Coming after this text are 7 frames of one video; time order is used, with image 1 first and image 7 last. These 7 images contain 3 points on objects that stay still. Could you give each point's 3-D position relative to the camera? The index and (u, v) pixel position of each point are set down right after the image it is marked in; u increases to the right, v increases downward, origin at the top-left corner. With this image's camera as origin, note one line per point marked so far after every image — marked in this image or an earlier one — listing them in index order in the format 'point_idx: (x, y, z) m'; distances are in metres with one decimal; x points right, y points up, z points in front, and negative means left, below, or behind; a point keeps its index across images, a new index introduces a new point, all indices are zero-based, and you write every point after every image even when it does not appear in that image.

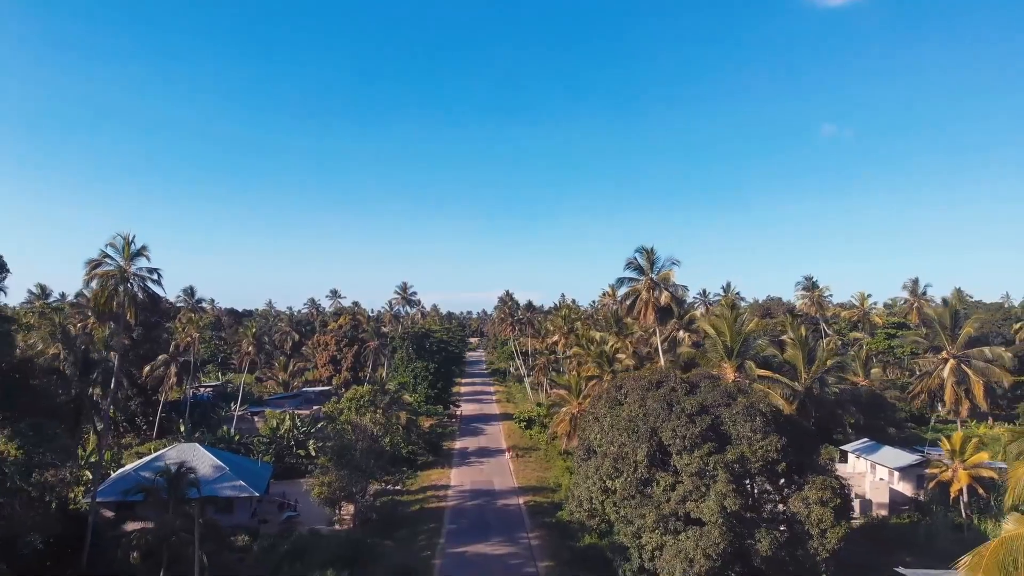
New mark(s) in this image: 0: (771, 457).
0: (+7.2, -4.6, +15.2) m
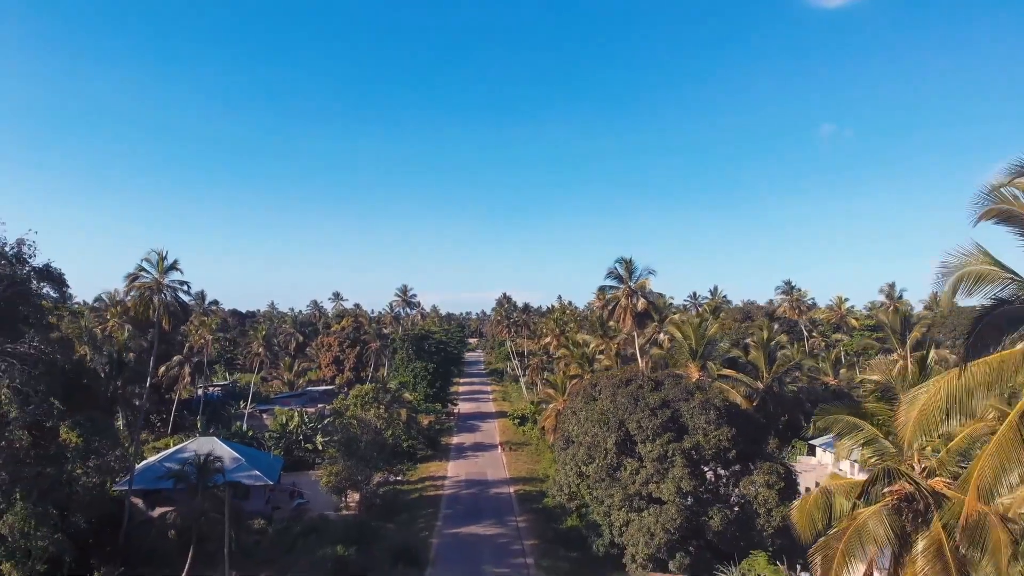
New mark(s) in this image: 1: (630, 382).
0: (+6.7, -5.0, +17.6) m
1: (+4.3, -3.3, +19.8) m
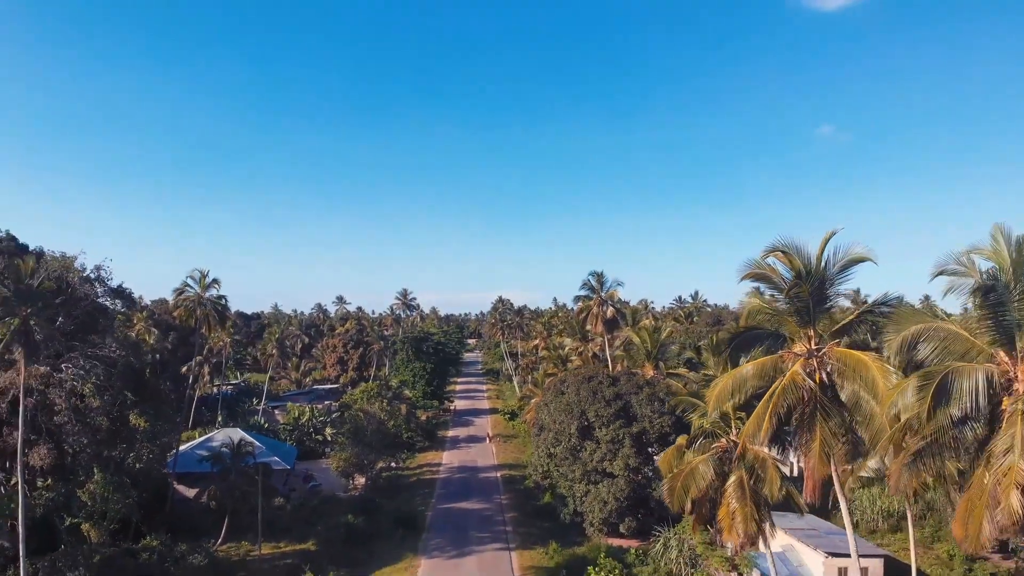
0: (+5.9, -5.5, +21.5) m
1: (+3.5, -3.9, +23.8) m
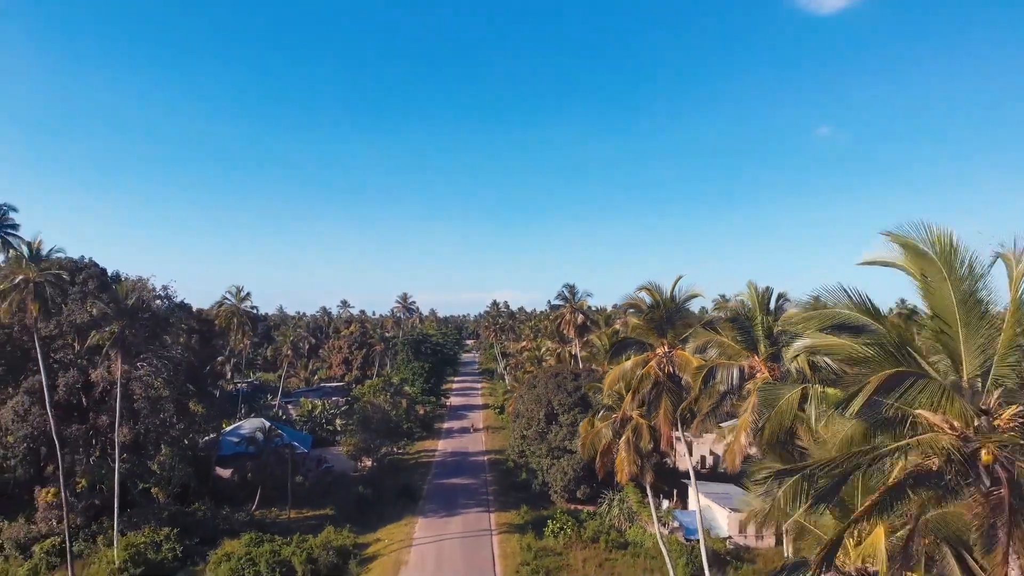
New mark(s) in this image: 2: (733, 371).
0: (+4.9, -6.2, +26.9) m
1: (+2.5, -4.5, +29.1) m
2: (+5.1, -1.9, +12.6) m
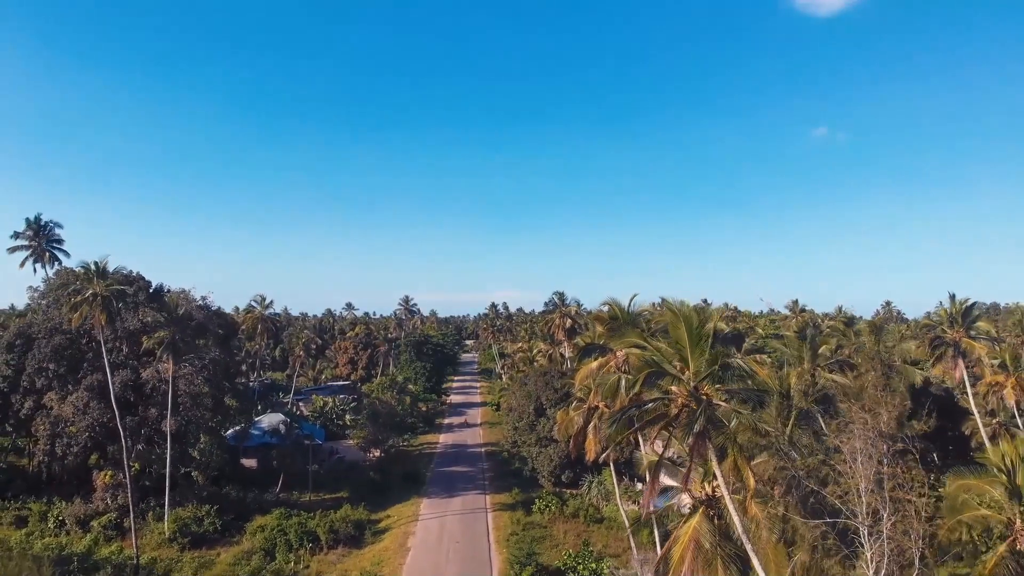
0: (+4.5, -6.8, +30.7) m
1: (+2.1, -5.1, +32.9) m
2: (+4.7, -2.4, +16.4) m
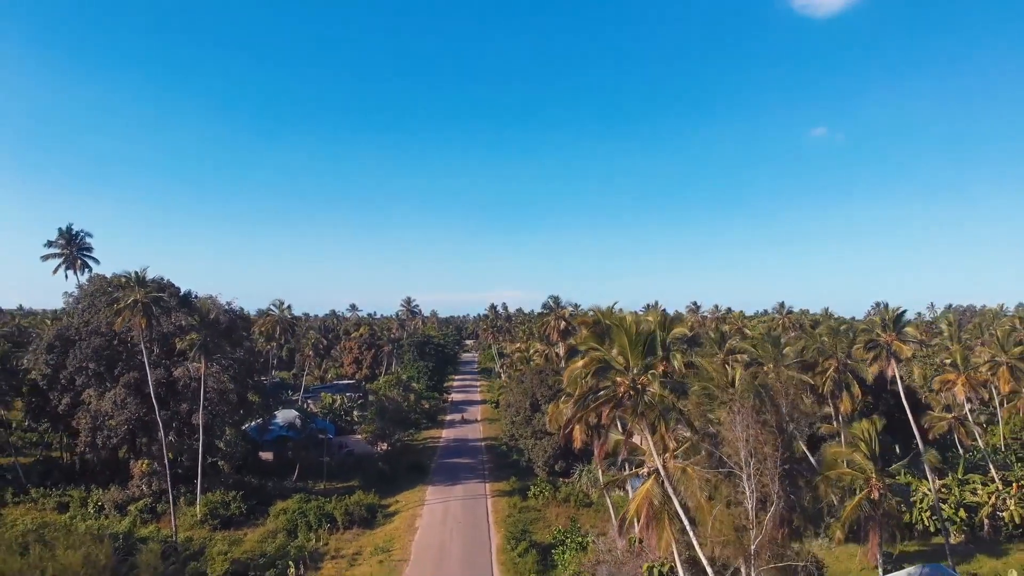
0: (+4.4, -7.1, +33.5) m
1: (+2.0, -5.4, +35.8) m
2: (+4.6, -2.8, +19.2) m
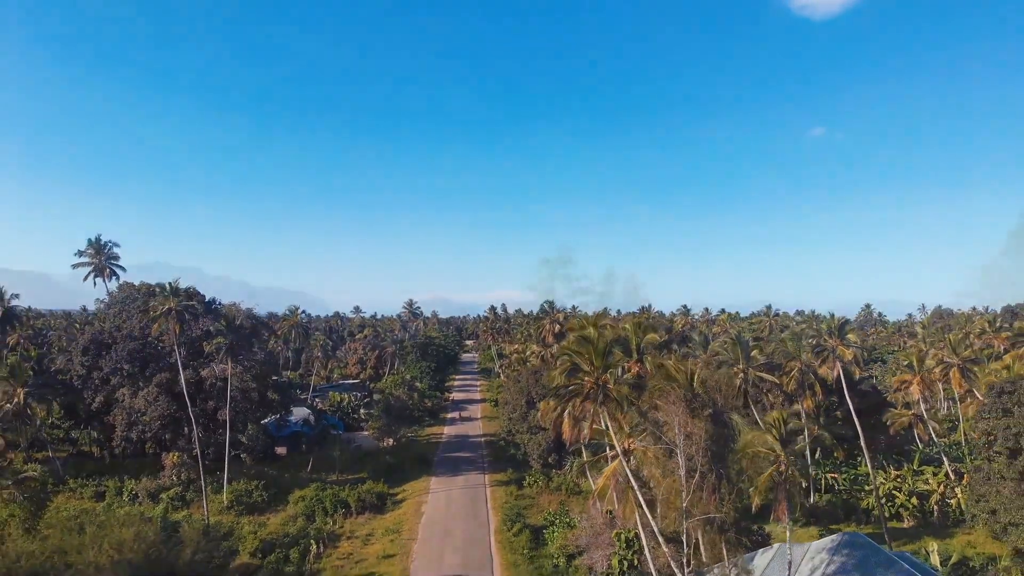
0: (+4.2, -7.6, +36.5) m
1: (+1.8, -5.9, +38.8) m
2: (+4.3, -3.3, +22.2) m
